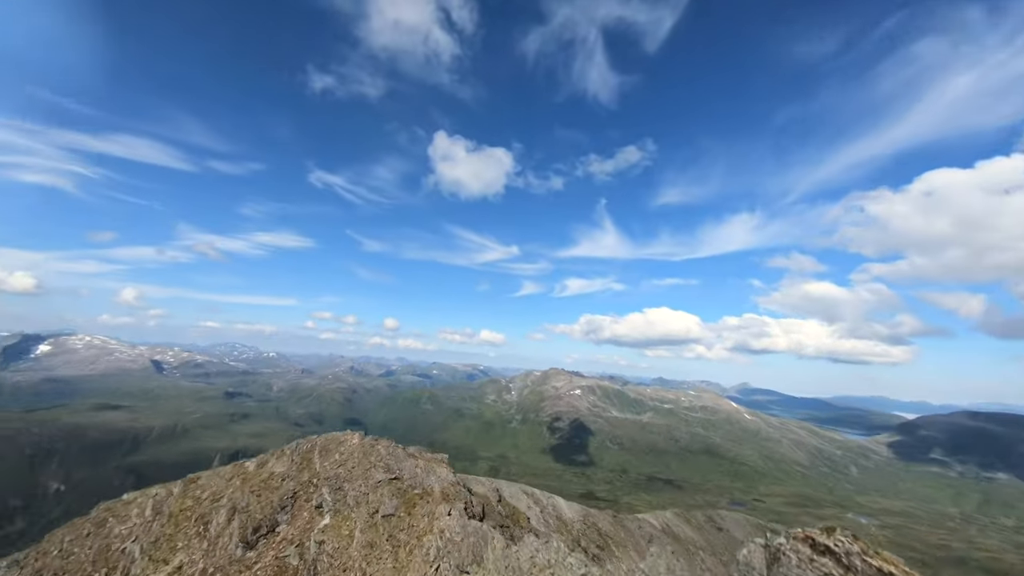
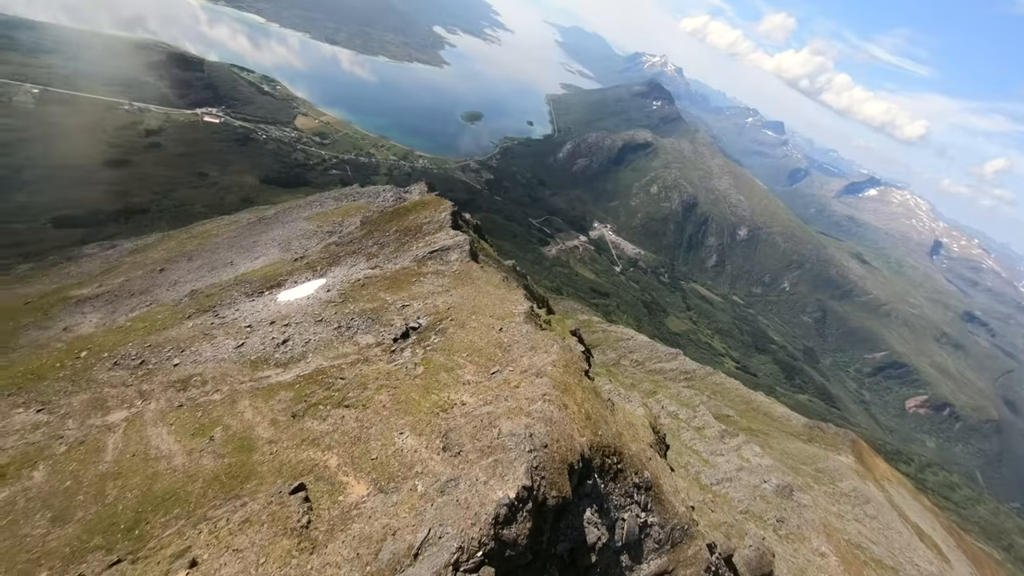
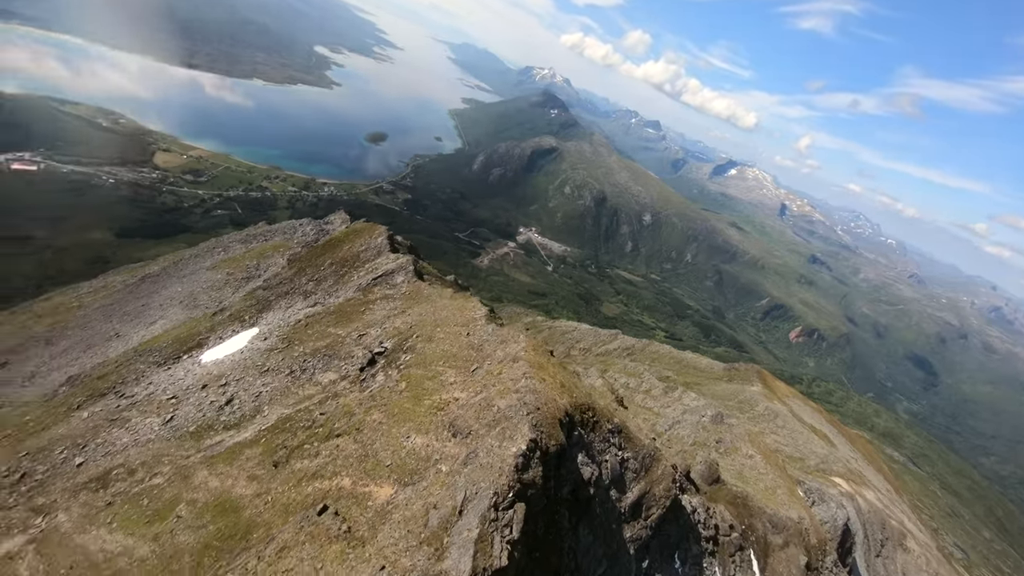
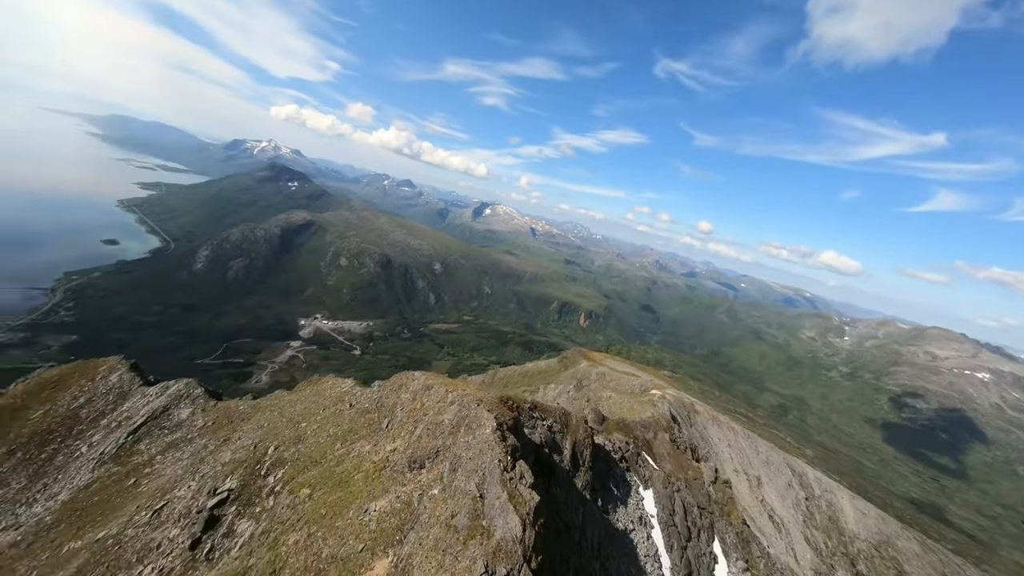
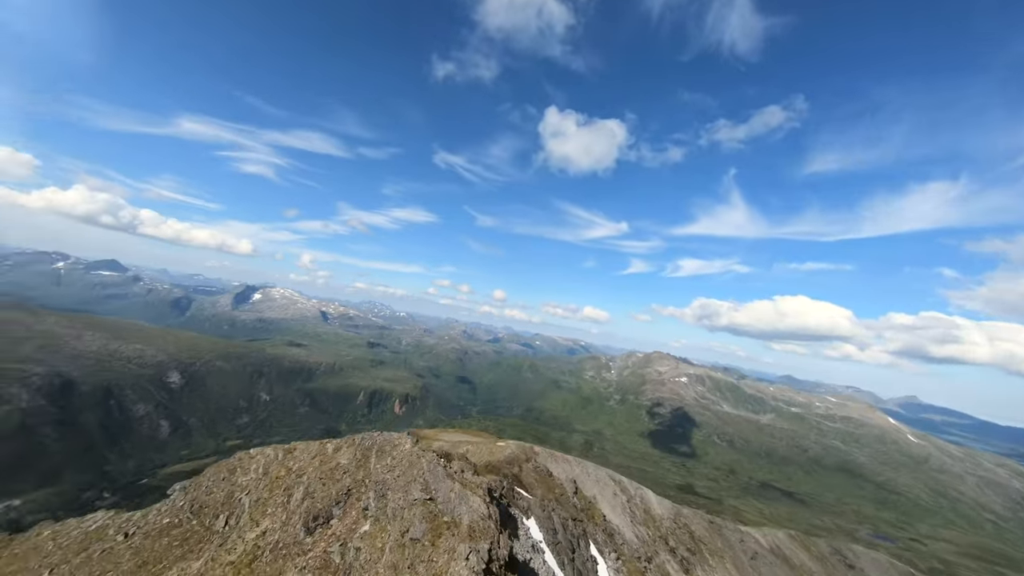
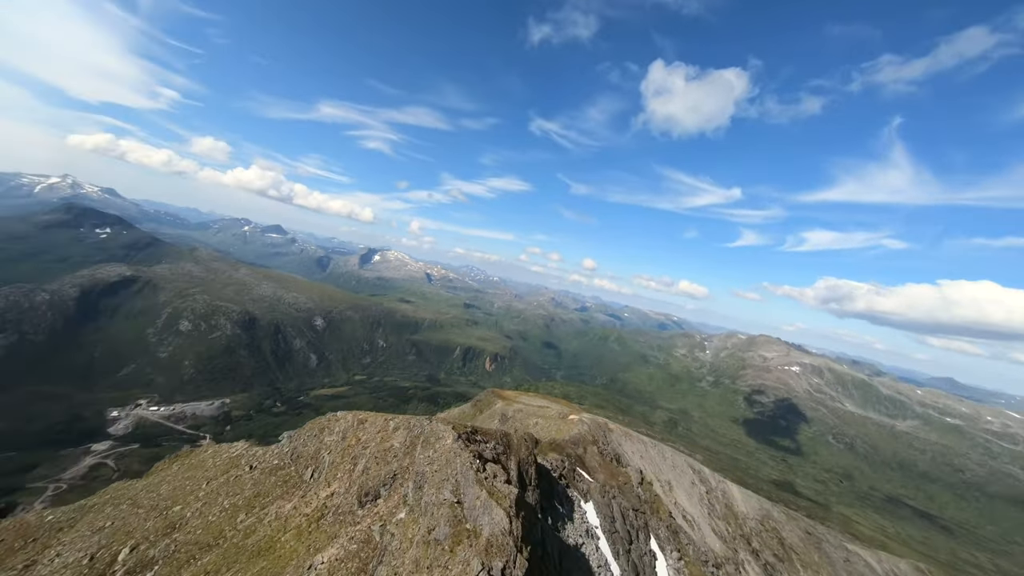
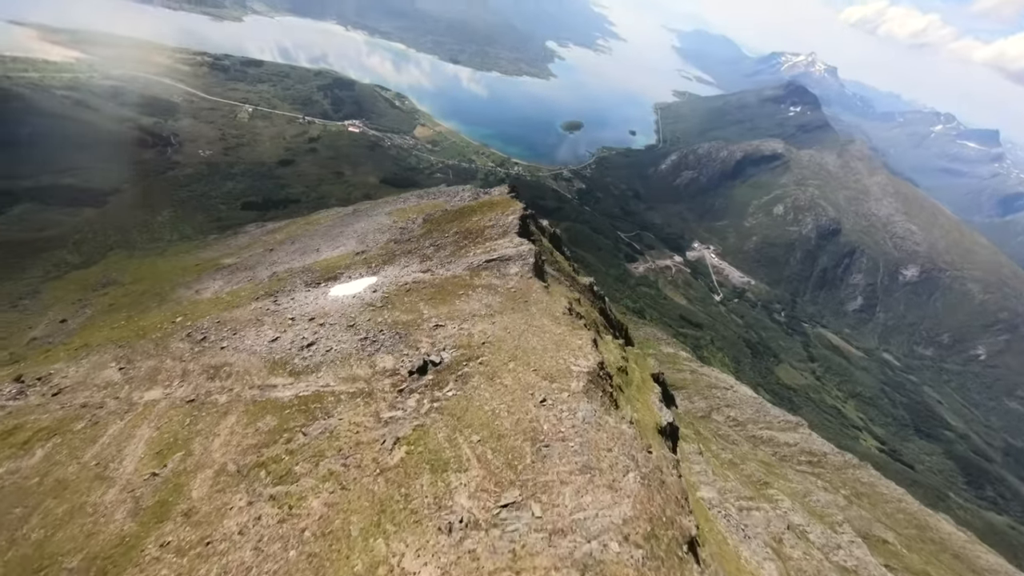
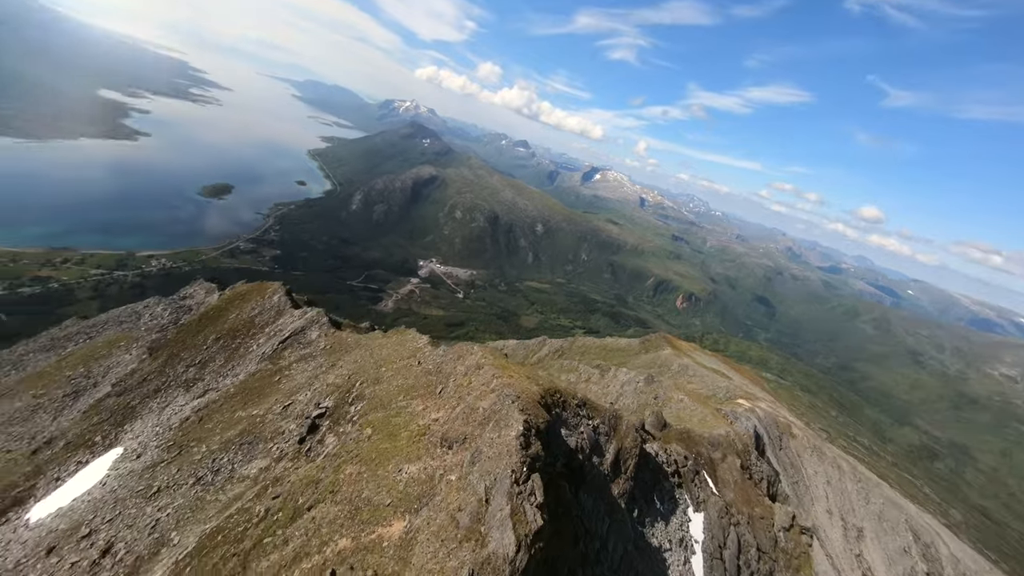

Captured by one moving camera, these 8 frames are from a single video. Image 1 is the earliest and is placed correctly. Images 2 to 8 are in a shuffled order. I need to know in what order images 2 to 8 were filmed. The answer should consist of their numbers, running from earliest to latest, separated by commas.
5, 6, 4, 8, 3, 2, 7
